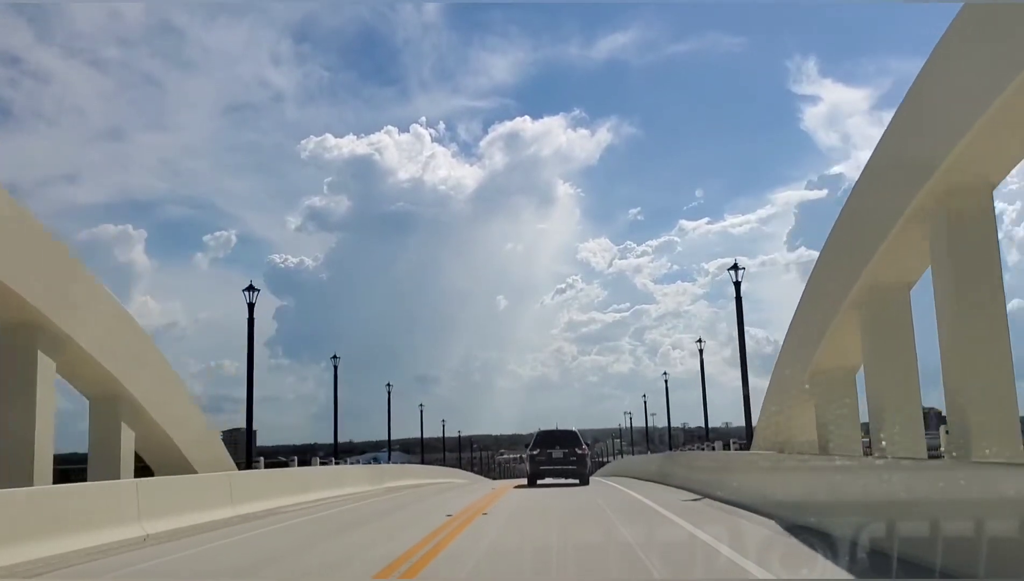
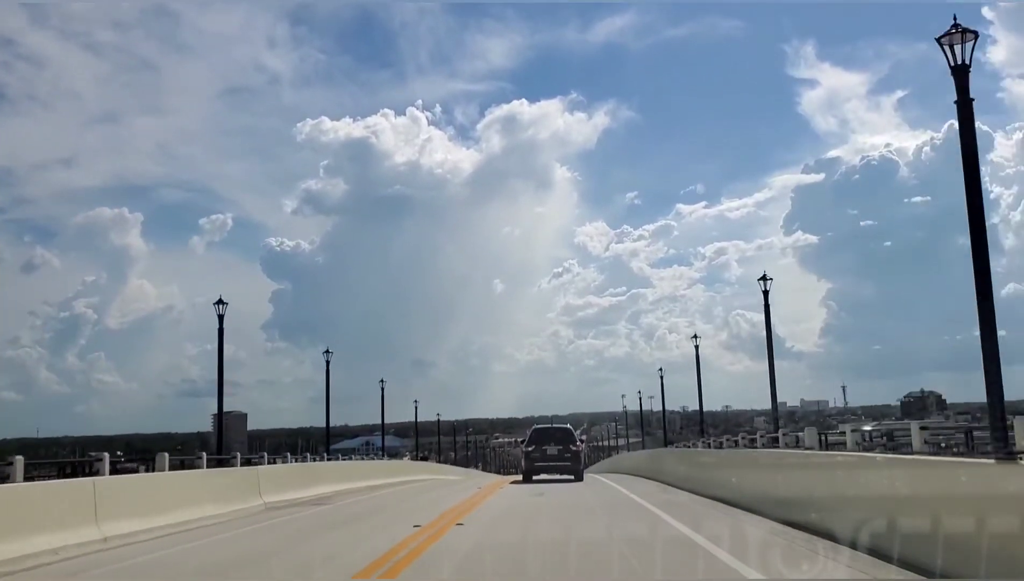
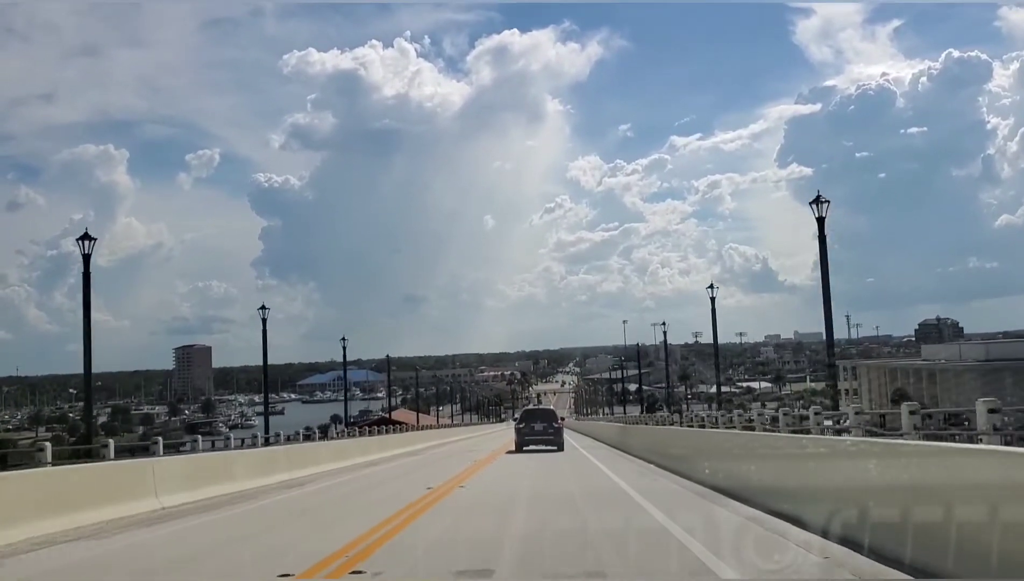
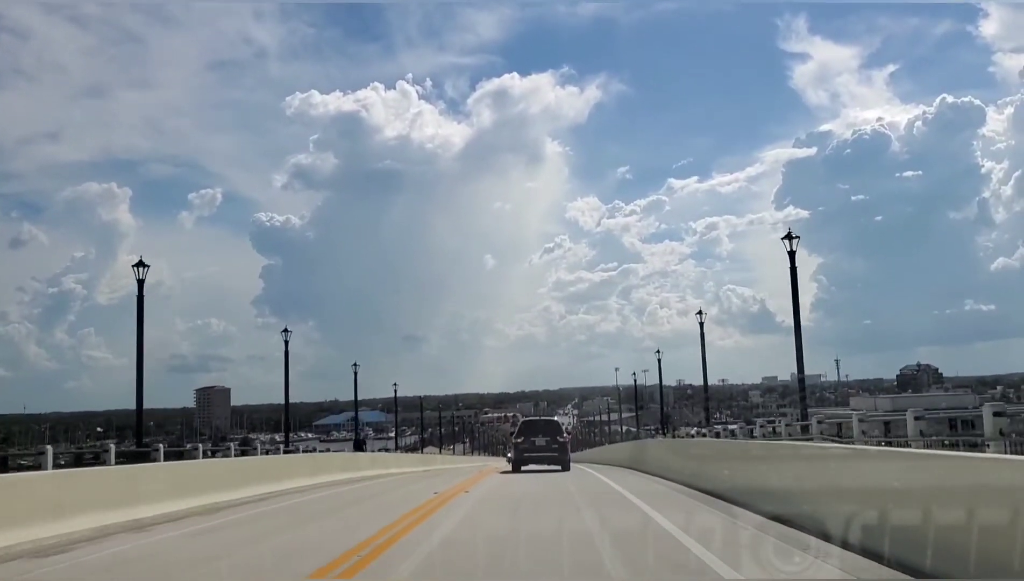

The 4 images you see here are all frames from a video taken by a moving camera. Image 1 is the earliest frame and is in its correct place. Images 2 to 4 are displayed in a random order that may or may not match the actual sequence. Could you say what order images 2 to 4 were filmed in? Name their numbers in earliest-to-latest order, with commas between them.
2, 4, 3
